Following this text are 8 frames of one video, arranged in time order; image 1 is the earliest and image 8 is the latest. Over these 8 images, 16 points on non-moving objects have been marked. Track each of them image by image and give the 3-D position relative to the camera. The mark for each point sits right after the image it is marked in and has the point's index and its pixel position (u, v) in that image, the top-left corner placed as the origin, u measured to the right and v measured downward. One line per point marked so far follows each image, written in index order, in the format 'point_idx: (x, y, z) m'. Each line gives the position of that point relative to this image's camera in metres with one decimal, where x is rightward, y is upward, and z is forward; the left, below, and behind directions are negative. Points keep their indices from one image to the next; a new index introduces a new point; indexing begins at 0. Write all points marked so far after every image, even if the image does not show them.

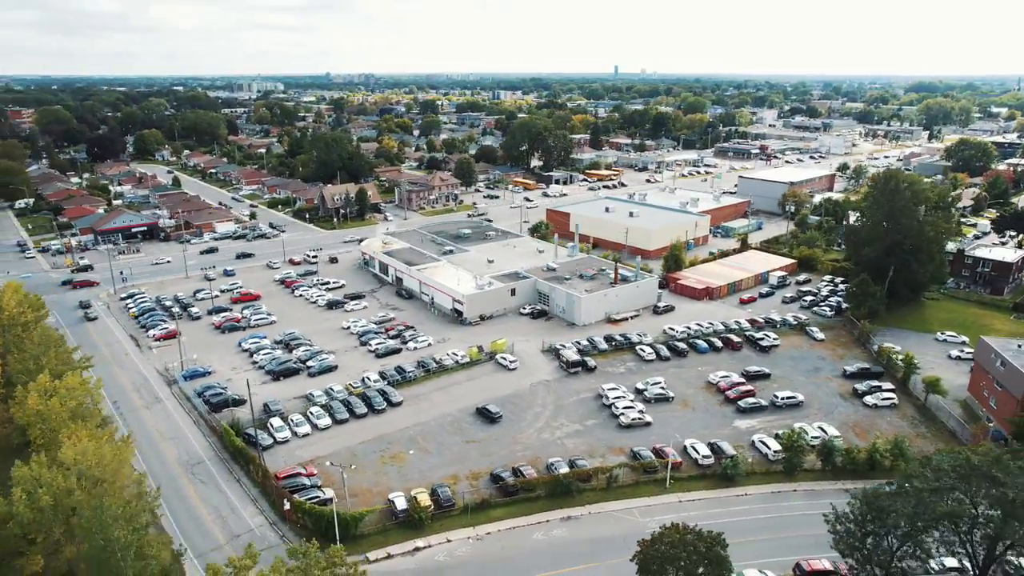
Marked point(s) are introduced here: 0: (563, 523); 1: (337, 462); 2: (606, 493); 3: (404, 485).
0: (+1.3, -6.1, +16.9) m
1: (-5.1, -5.1, +19.1) m
2: (+2.6, -5.6, +18.0) m
3: (-3.0, -5.5, +18.2) m
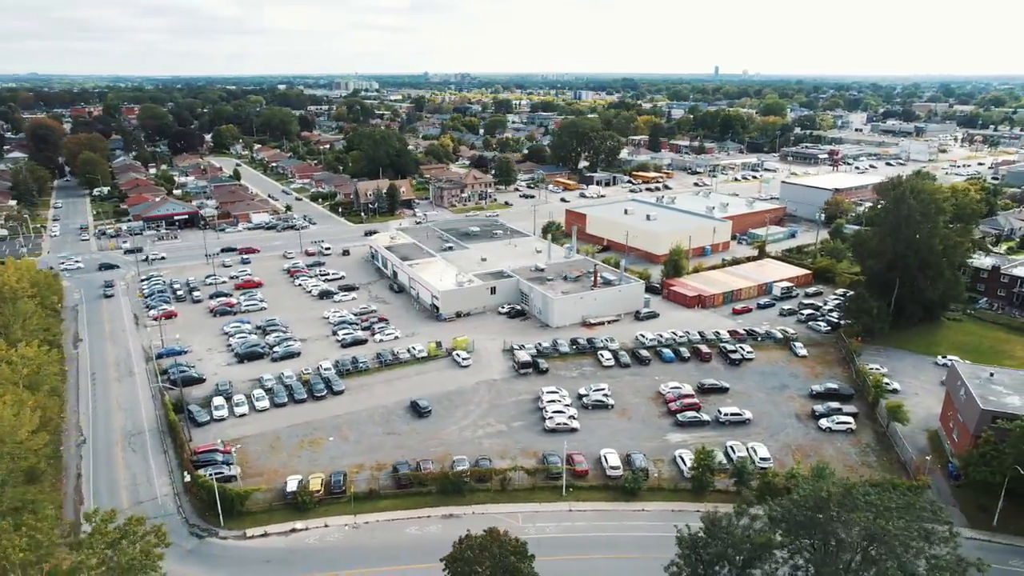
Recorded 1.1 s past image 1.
0: (-1.8, -6.0, +16.9) m
1: (-7.8, -4.7, +20.0) m
2: (-0.4, -5.7, +17.9) m
3: (-5.9, -5.2, +18.8) m
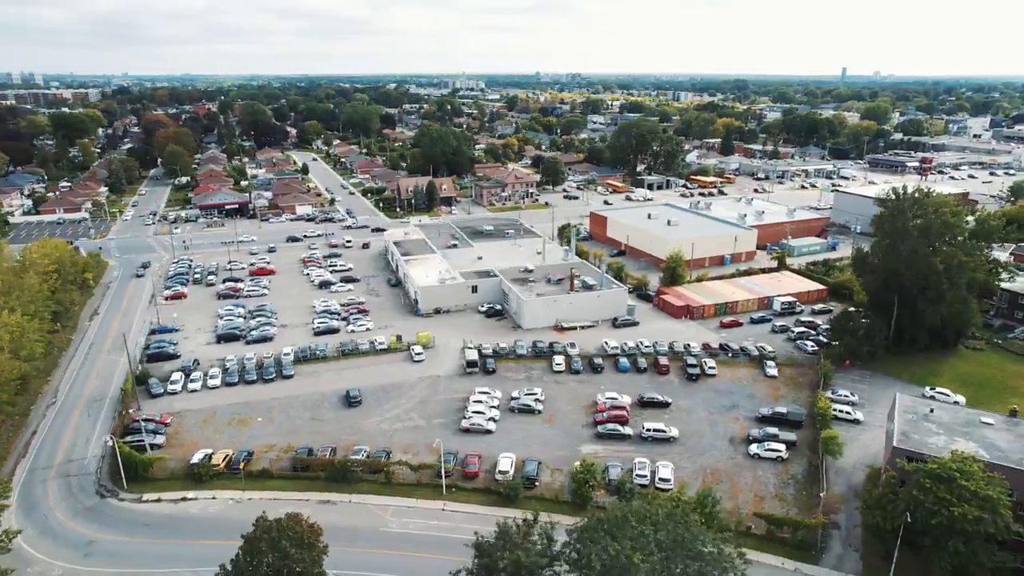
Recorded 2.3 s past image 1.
0: (-5.2, -5.8, +17.5) m
1: (-10.5, -4.2, +21.5) m
2: (-3.6, -5.5, +18.2) m
3: (-8.9, -4.9, +20.0) m
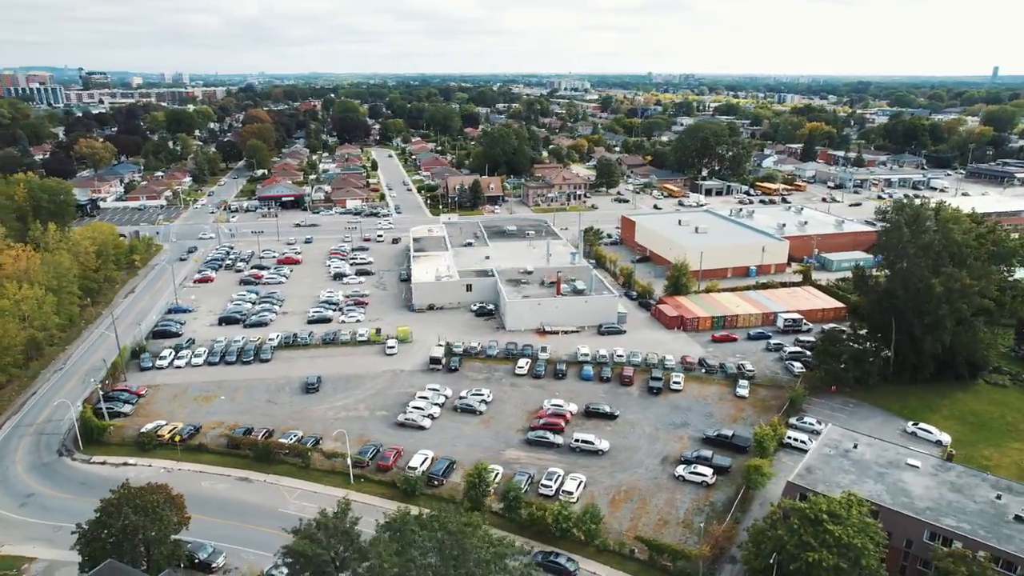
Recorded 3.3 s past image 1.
0: (-7.9, -5.5, +18.5) m
1: (-12.4, -3.7, +23.4) m
2: (-6.2, -5.3, +19.0) m
3: (-11.1, -4.4, +21.6) m
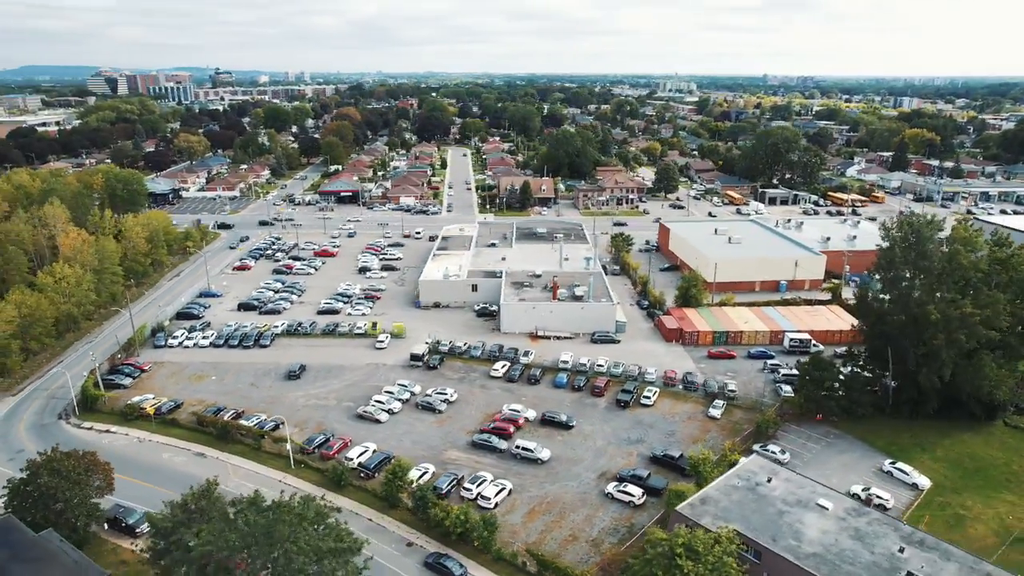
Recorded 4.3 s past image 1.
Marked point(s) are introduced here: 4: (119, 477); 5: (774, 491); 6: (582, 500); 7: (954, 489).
0: (-9.8, -5.2, +19.9) m
1: (-13.4, -3.1, +25.4) m
2: (-8.1, -5.0, +20.1) m
3: (-12.5, -3.8, +23.5) m
4: (-11.2, -5.5, +18.7) m
5: (+5.7, -4.4, +14.2) m
6: (+2.0, -5.8, +17.9) m
7: (+12.5, -5.7, +18.3) m
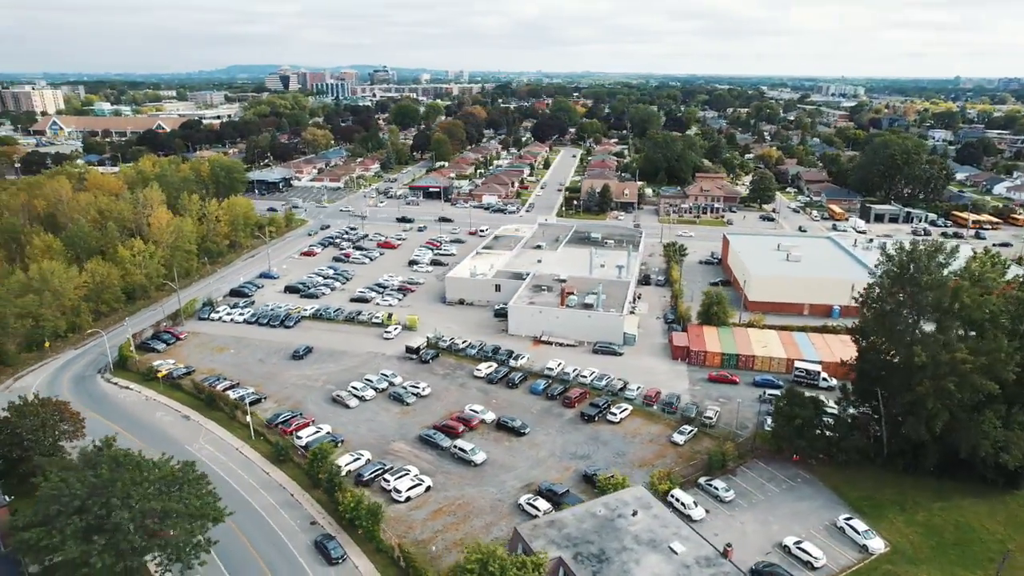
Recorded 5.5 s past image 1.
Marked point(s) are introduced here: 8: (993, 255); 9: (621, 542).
0: (-11.5, -4.4, +22.3) m
1: (-13.6, -2.2, +28.4) m
2: (-9.7, -4.5, +22.1) m
3: (-13.1, -3.0, +26.3) m
4: (-13.1, -4.7, +21.4) m
5: (+2.5, -4.9, +13.3) m
6: (-0.5, -6.0, +17.8) m
7: (+9.8, -6.6, +15.8) m
8: (+13.5, +0.9, +18.3) m
9: (+2.2, -5.0, +12.8) m
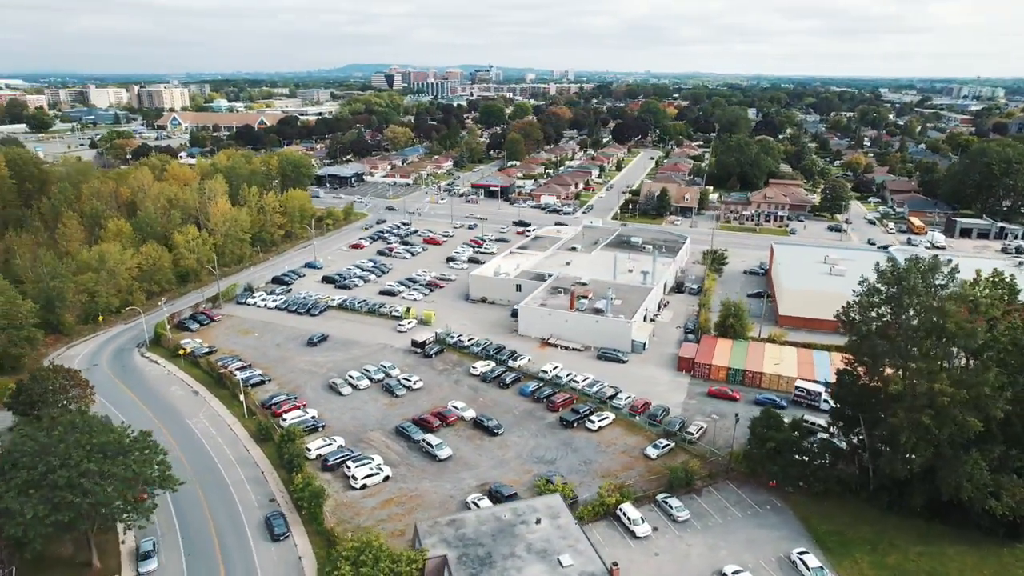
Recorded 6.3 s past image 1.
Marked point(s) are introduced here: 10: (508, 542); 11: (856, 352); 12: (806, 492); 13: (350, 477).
0: (-12.0, -3.9, +24.1) m
1: (-13.1, -1.5, +30.4) m
2: (-10.3, -4.0, +23.6) m
3: (-13.0, -2.3, +28.3) m
4: (-13.7, -4.0, +23.4) m
5: (+0.4, -4.9, +13.1) m
6: (-1.9, -5.9, +18.0) m
7: (+8.0, -7.1, +14.5) m
8: (+12.4, +0.3, +16.3) m
9: (0.0, -5.1, +12.7) m
10: (0.0, -5.0, +12.8) m
11: (+9.2, -1.7, +16.8) m
12: (+8.3, -5.7, +18.3) m
13: (-4.6, -5.4, +18.5) m
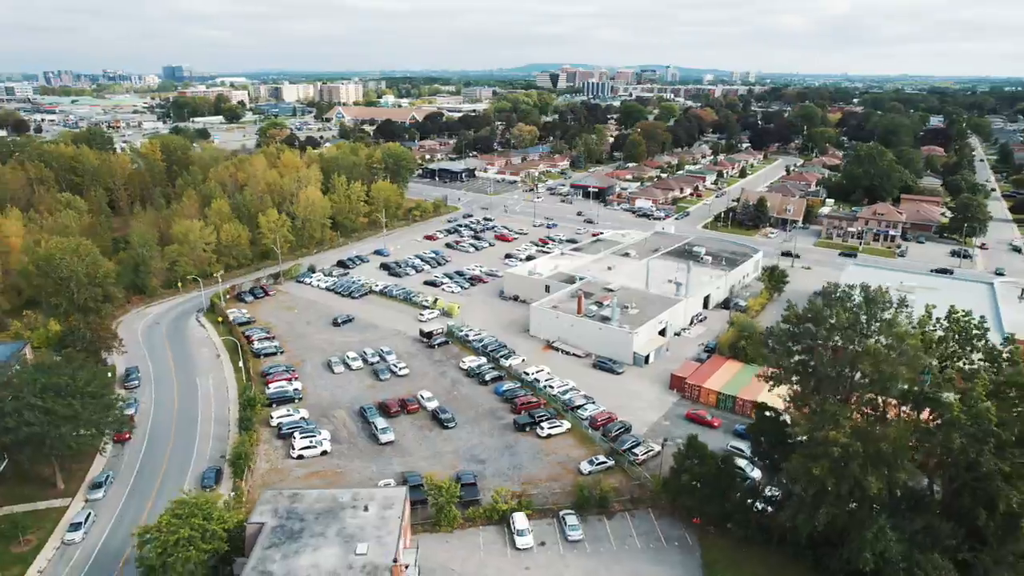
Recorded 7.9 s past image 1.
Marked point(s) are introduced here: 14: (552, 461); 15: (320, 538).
0: (-12.4, -2.8, +27.2) m
1: (-11.8, -0.4, +33.5) m
2: (-10.9, -3.0, +26.3) m
3: (-12.2, -1.2, +31.5) m
4: (-14.3, -2.8, +26.9) m
5: (-3.2, -4.8, +13.5) m
6: (-4.4, -5.6, +18.8) m
7: (+4.2, -7.6, +13.0) m
8: (+9.5, -0.6, +13.6) m
9: (-3.7, -4.9, +13.2) m
10: (-3.8, -4.8, +13.3) m
11: (+6.4, -2.3, +14.8) m
12: (+5.5, -6.3, +16.5) m
13: (-6.8, -4.9, +19.9) m
14: (+1.2, -5.3, +19.7) m
15: (-3.7, -5.0, +12.9) m
